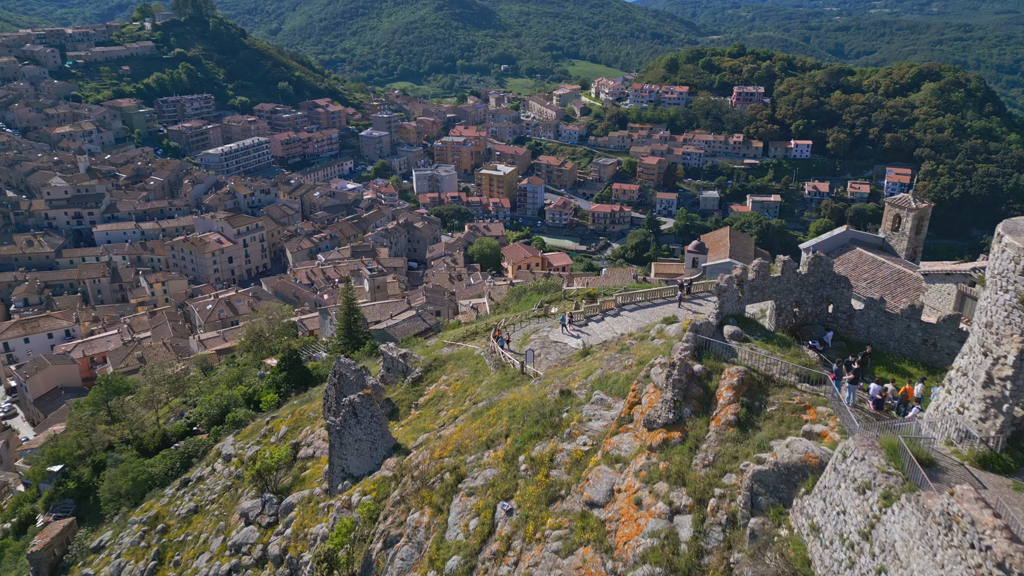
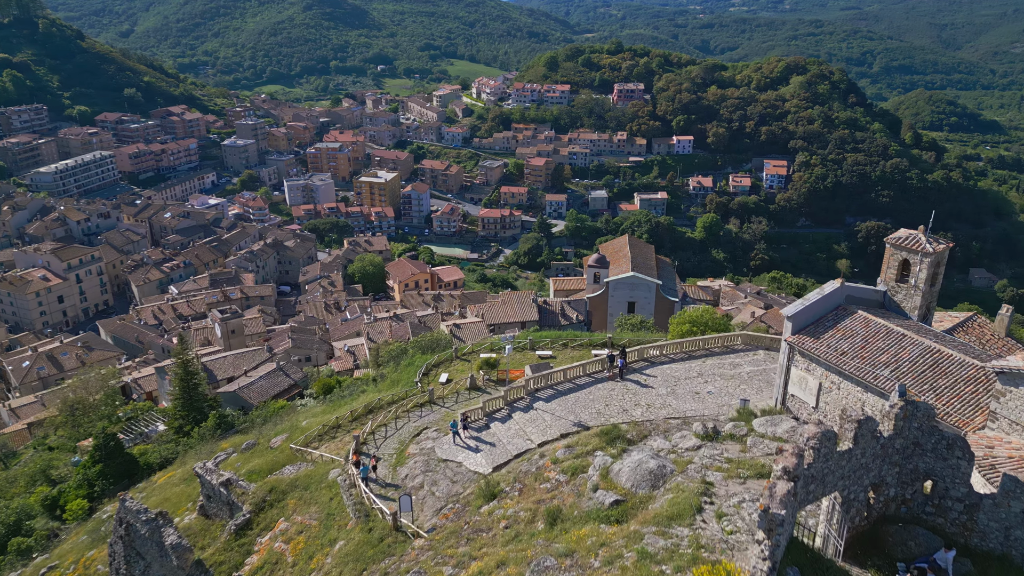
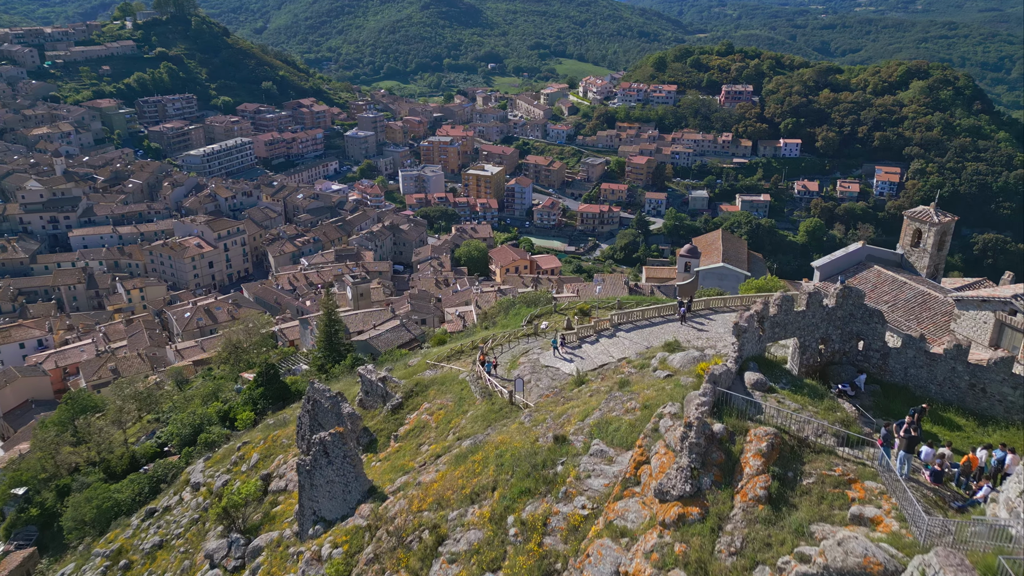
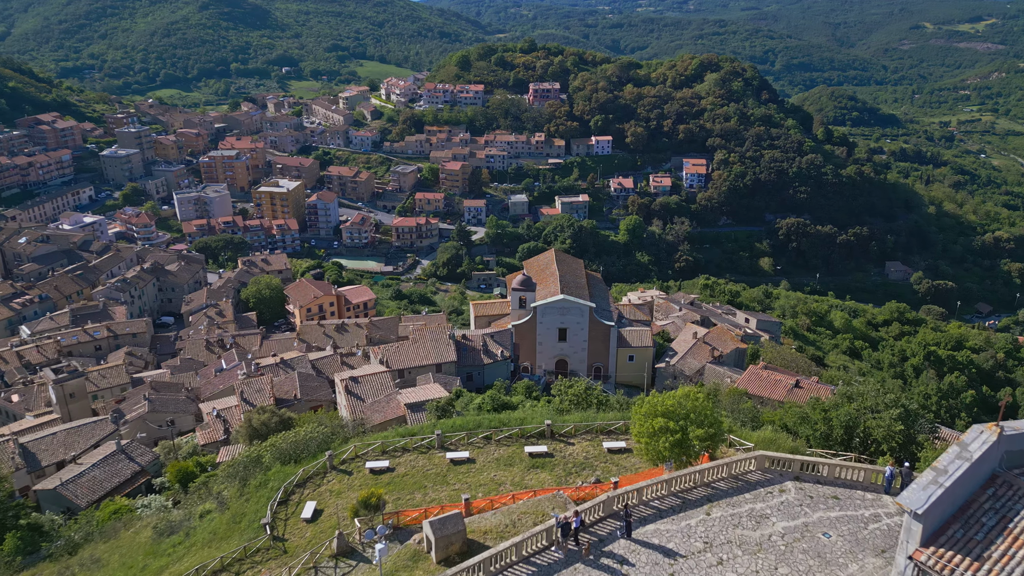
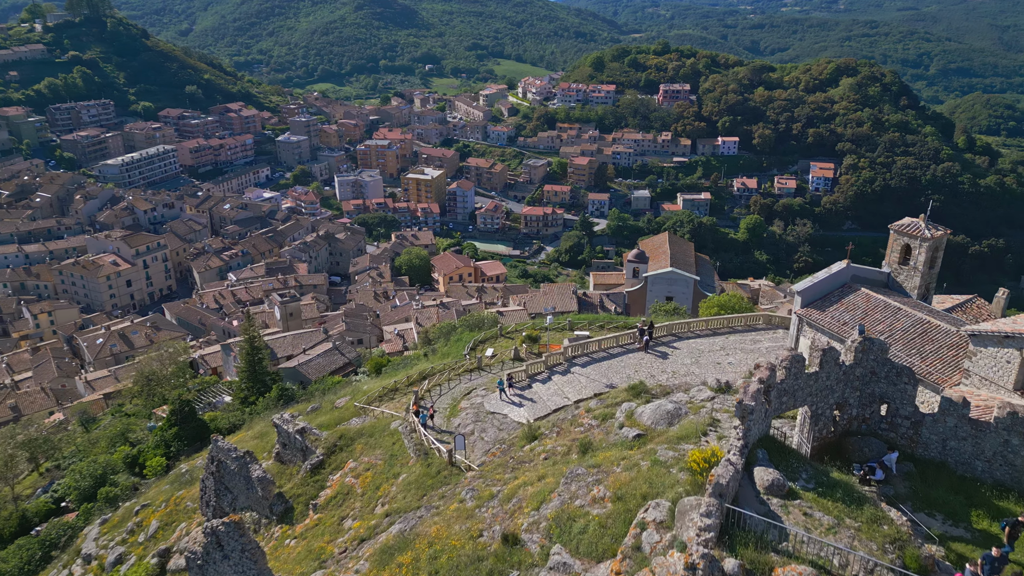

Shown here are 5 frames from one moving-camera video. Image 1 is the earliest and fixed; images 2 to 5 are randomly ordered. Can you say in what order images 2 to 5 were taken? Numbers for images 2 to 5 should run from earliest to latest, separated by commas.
3, 5, 2, 4
